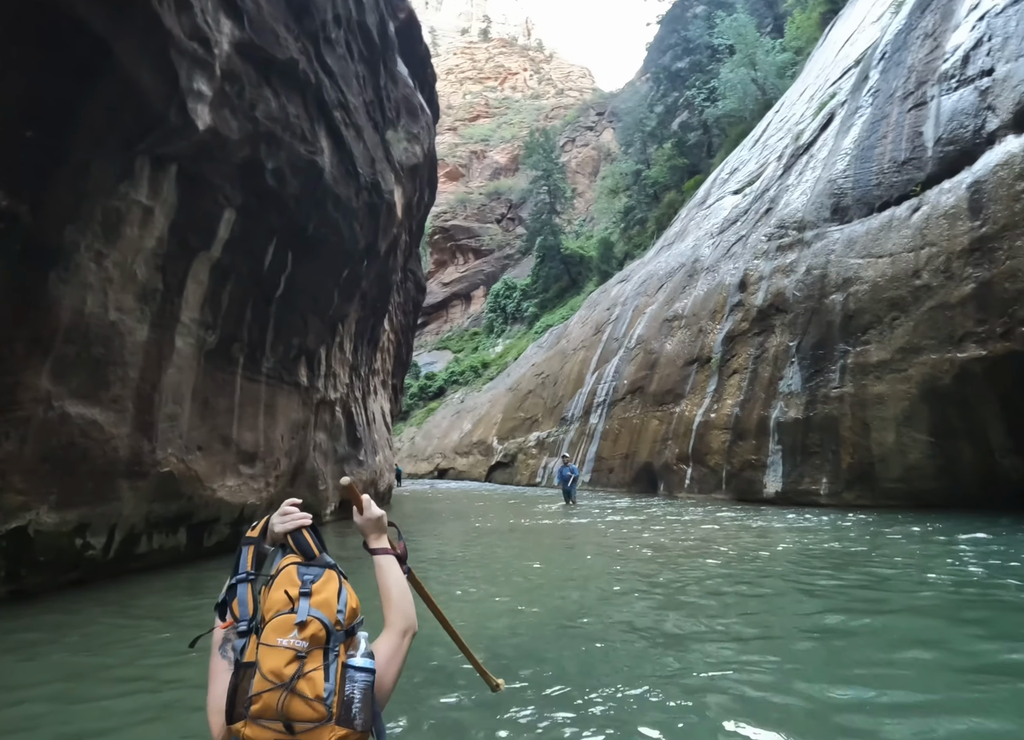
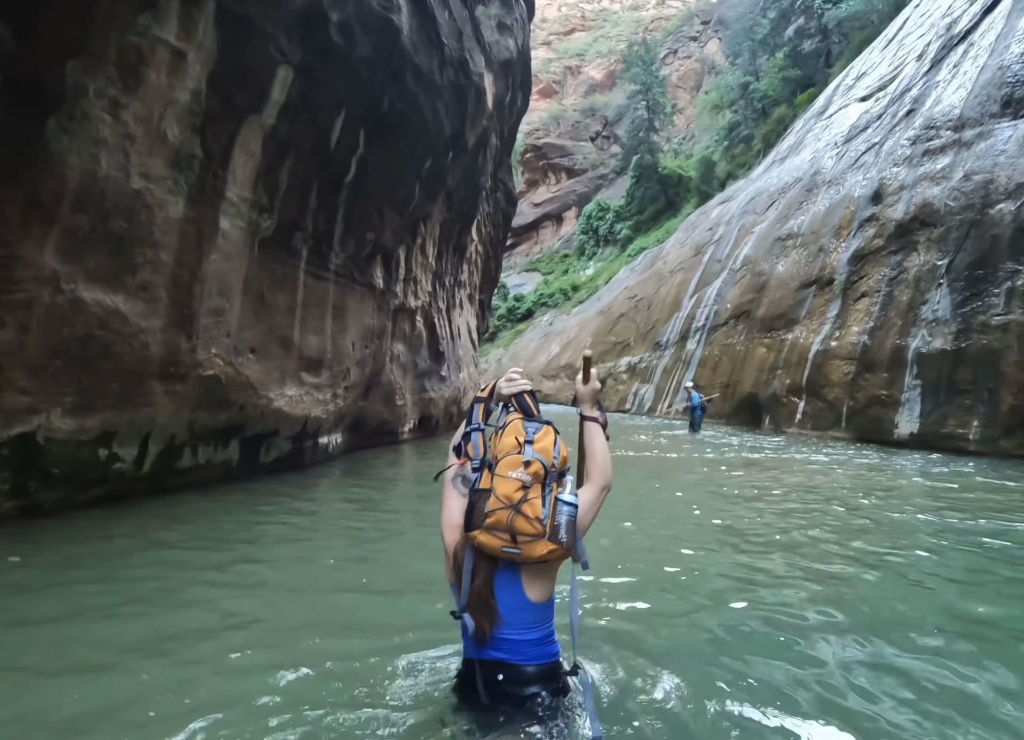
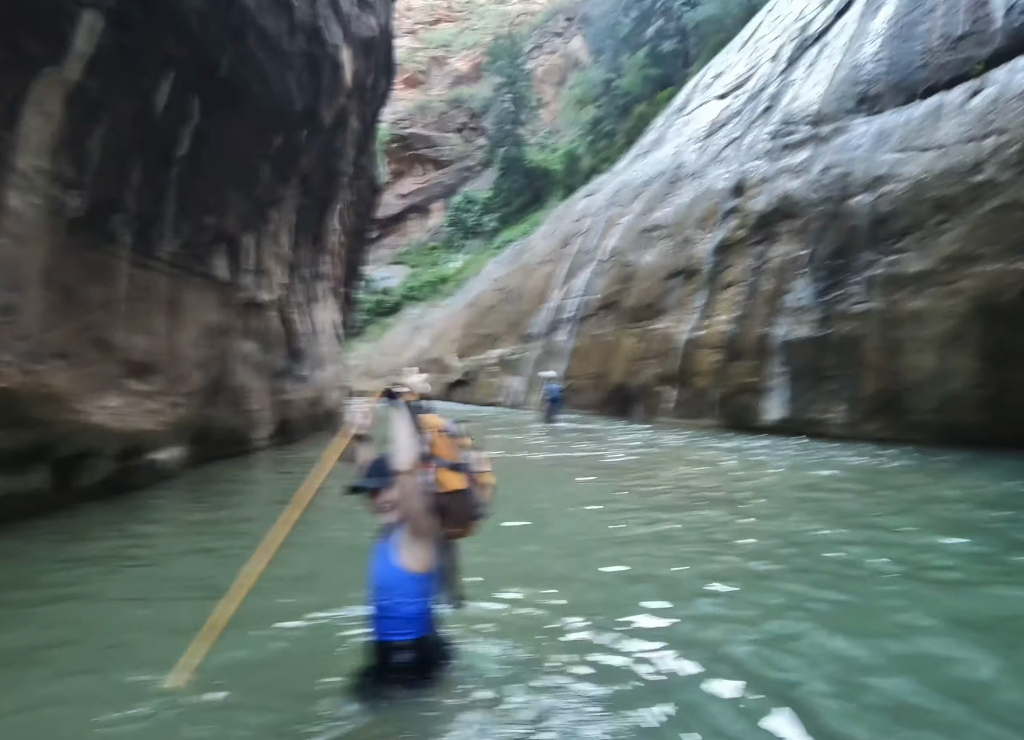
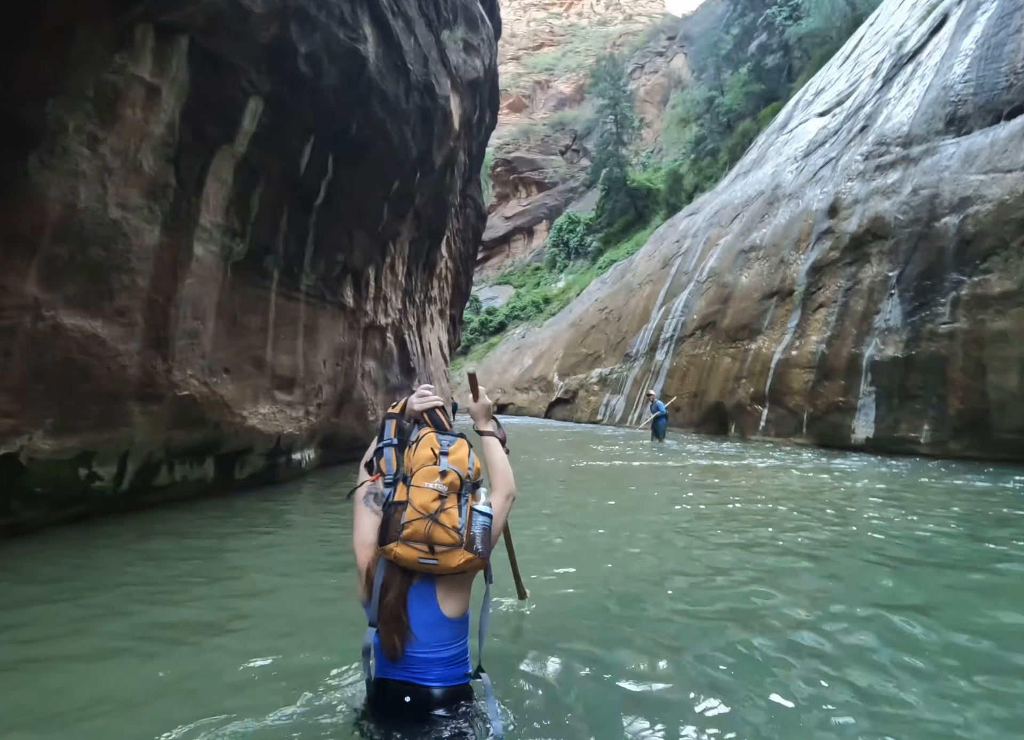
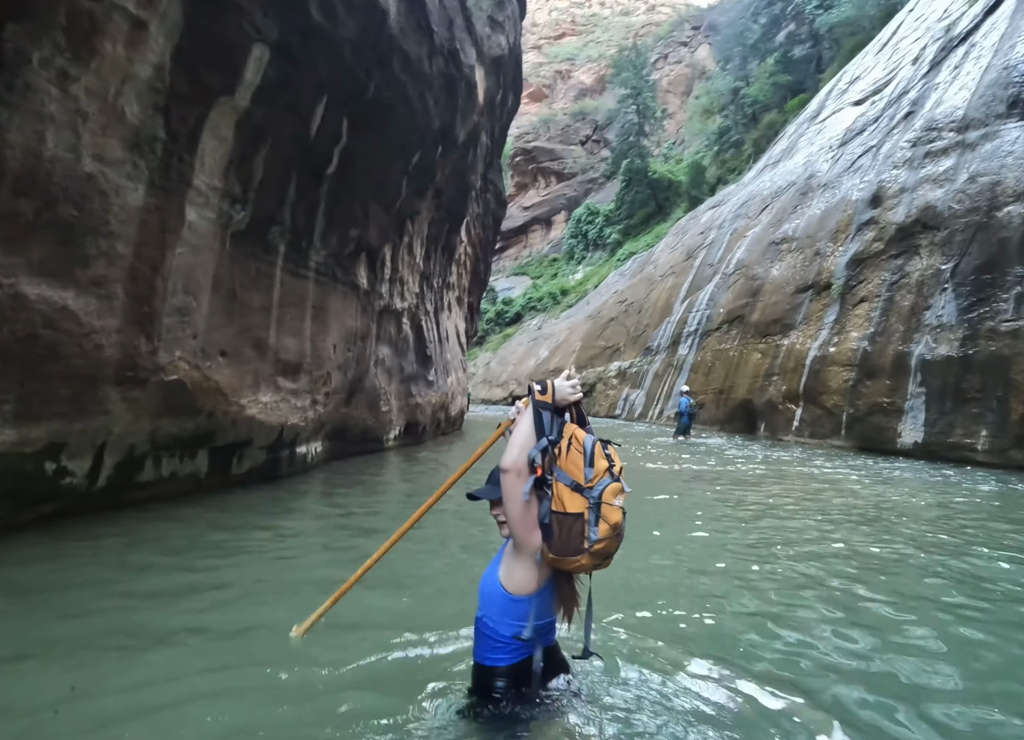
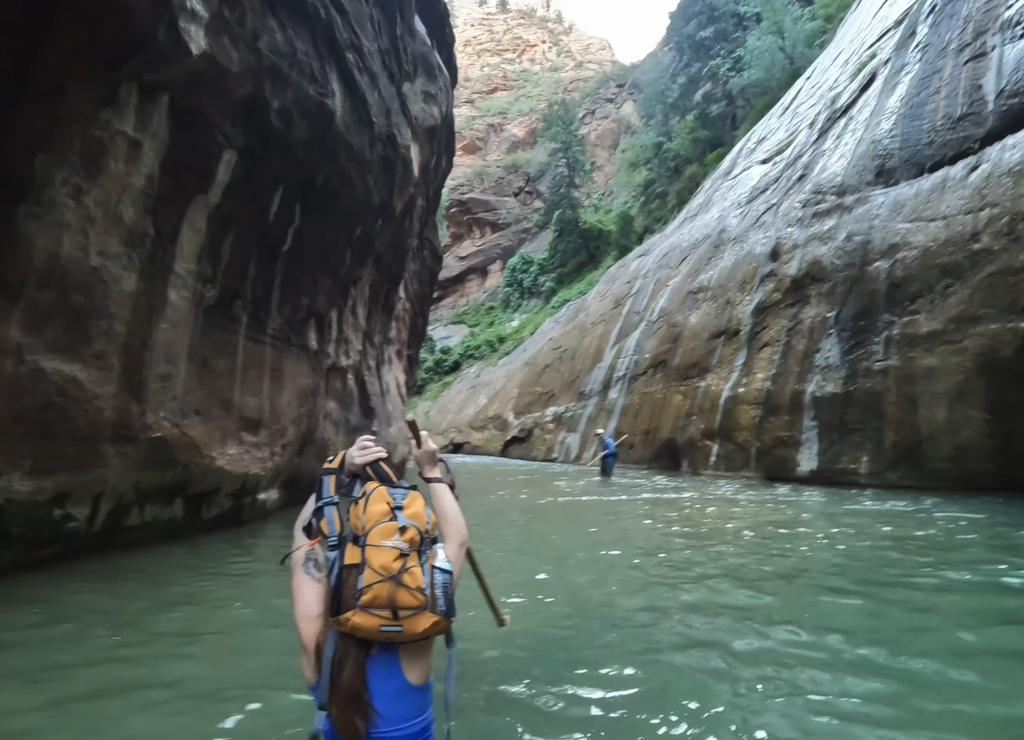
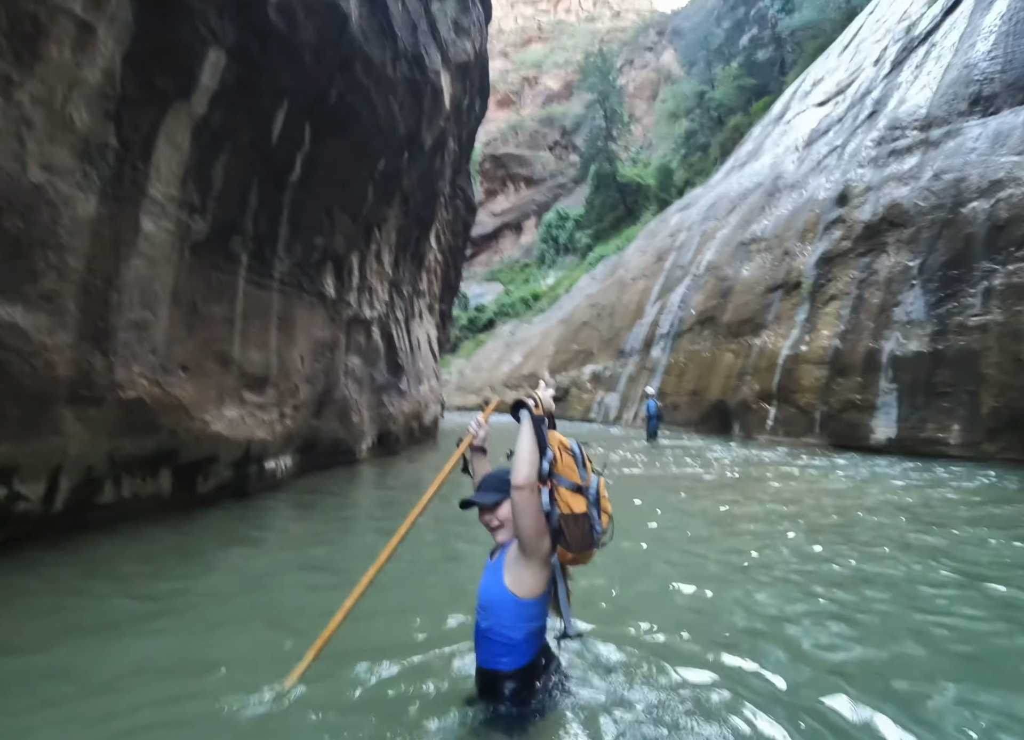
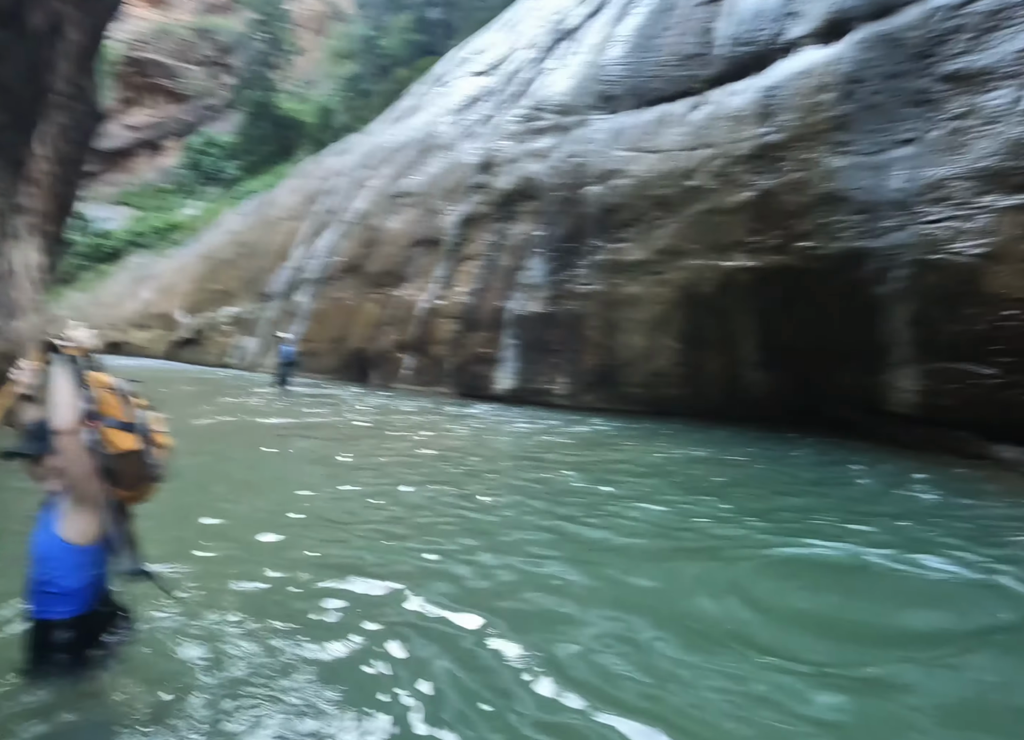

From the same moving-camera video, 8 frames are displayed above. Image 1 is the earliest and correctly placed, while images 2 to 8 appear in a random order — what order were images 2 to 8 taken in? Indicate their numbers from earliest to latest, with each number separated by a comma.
6, 4, 2, 5, 7, 3, 8
